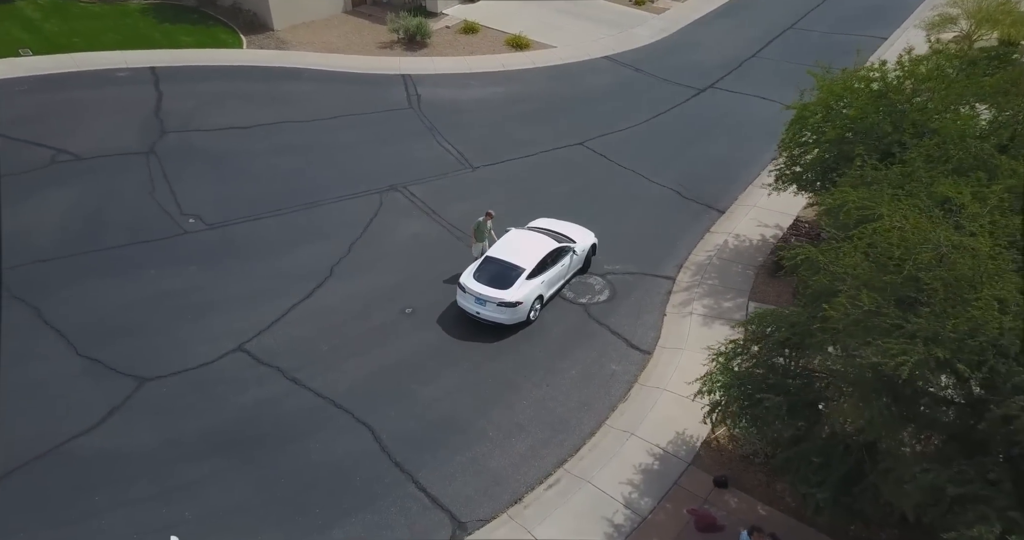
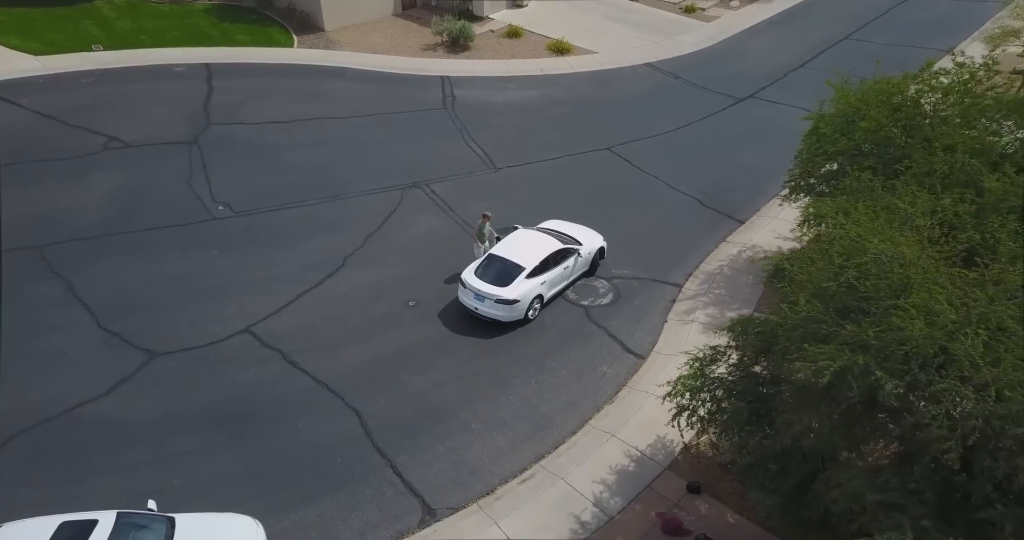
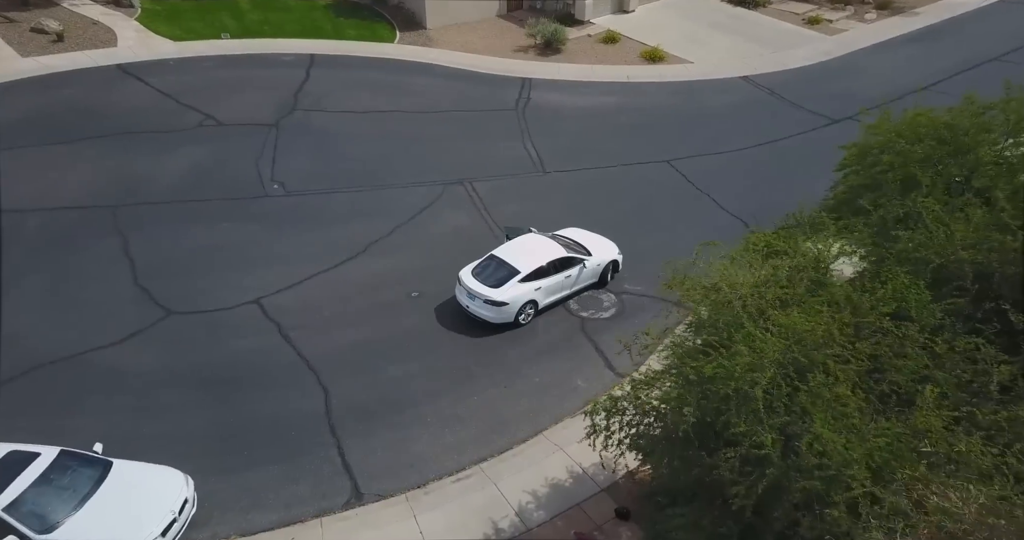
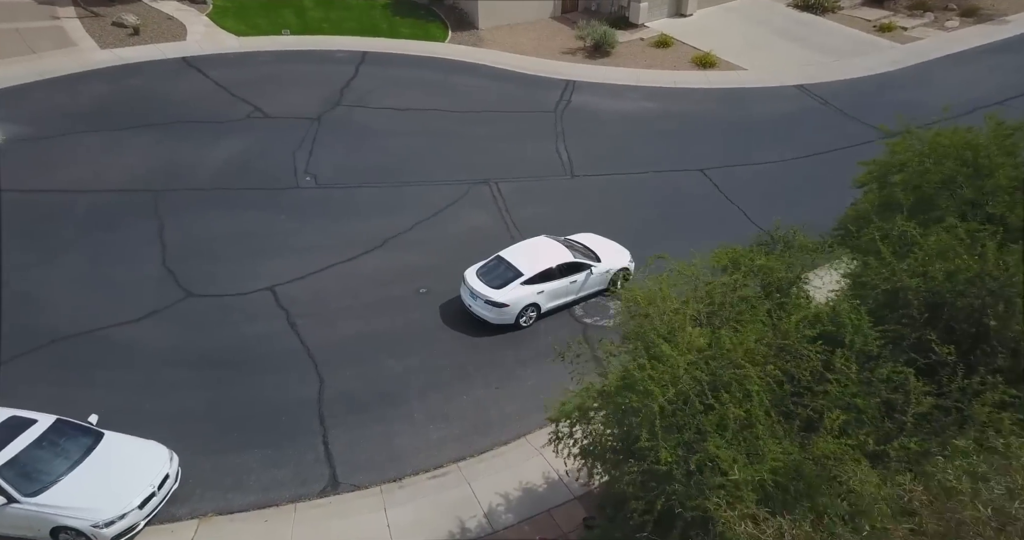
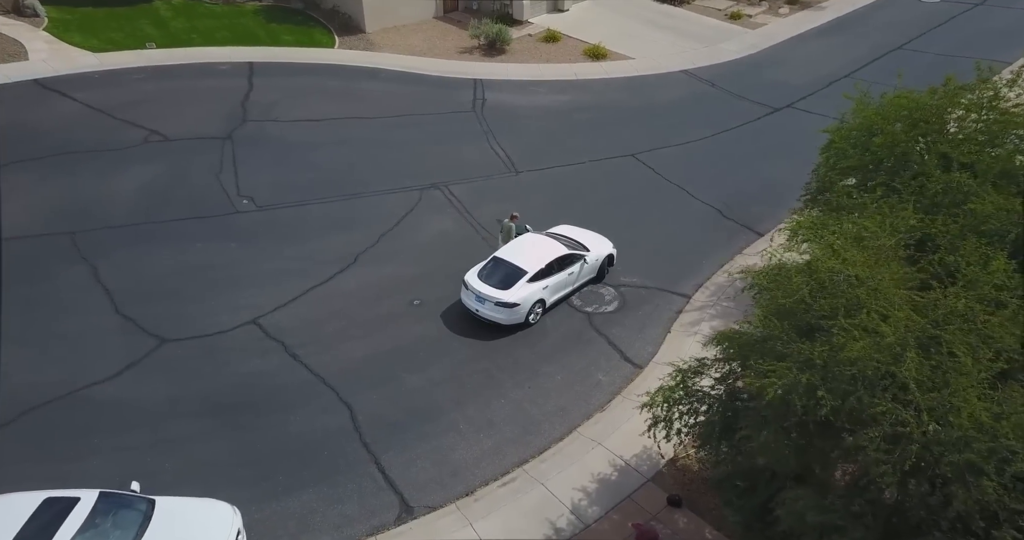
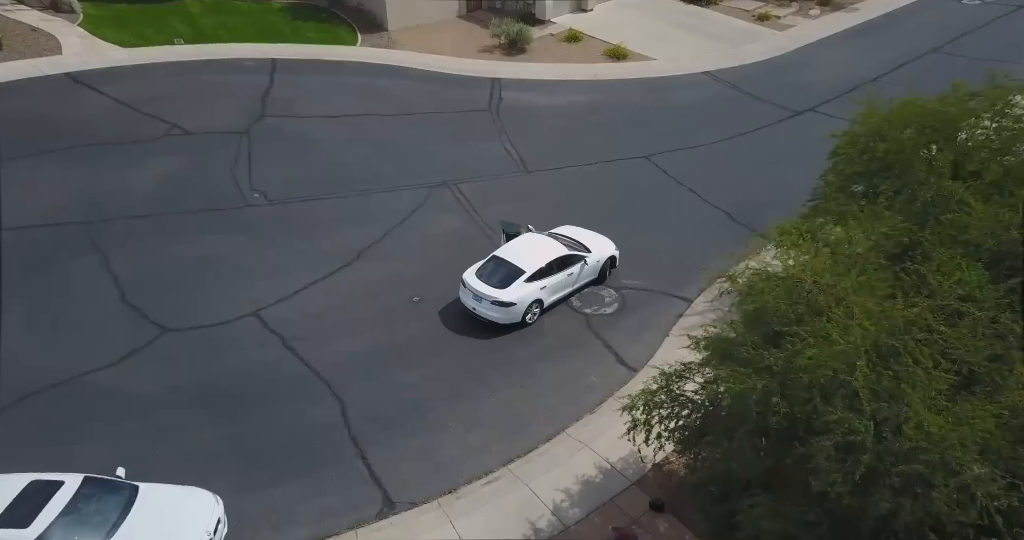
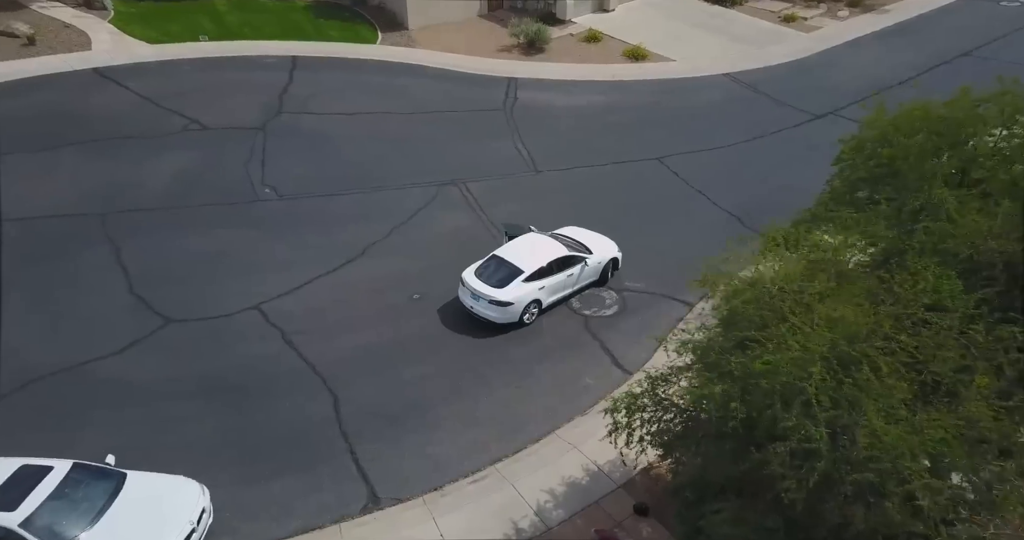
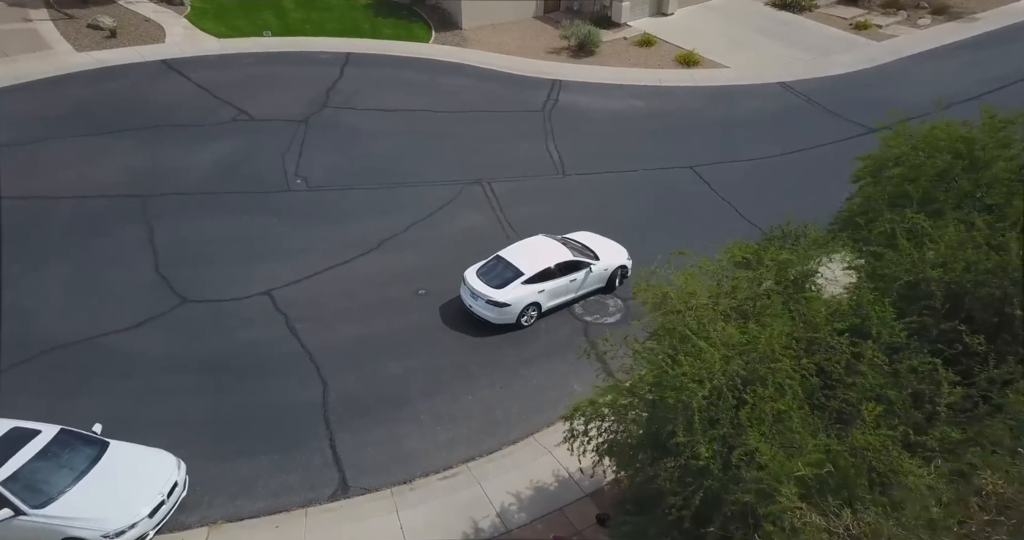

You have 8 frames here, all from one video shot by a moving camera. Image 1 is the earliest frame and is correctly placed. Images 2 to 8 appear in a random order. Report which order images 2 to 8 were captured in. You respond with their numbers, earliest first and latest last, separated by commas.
2, 5, 6, 7, 3, 8, 4
